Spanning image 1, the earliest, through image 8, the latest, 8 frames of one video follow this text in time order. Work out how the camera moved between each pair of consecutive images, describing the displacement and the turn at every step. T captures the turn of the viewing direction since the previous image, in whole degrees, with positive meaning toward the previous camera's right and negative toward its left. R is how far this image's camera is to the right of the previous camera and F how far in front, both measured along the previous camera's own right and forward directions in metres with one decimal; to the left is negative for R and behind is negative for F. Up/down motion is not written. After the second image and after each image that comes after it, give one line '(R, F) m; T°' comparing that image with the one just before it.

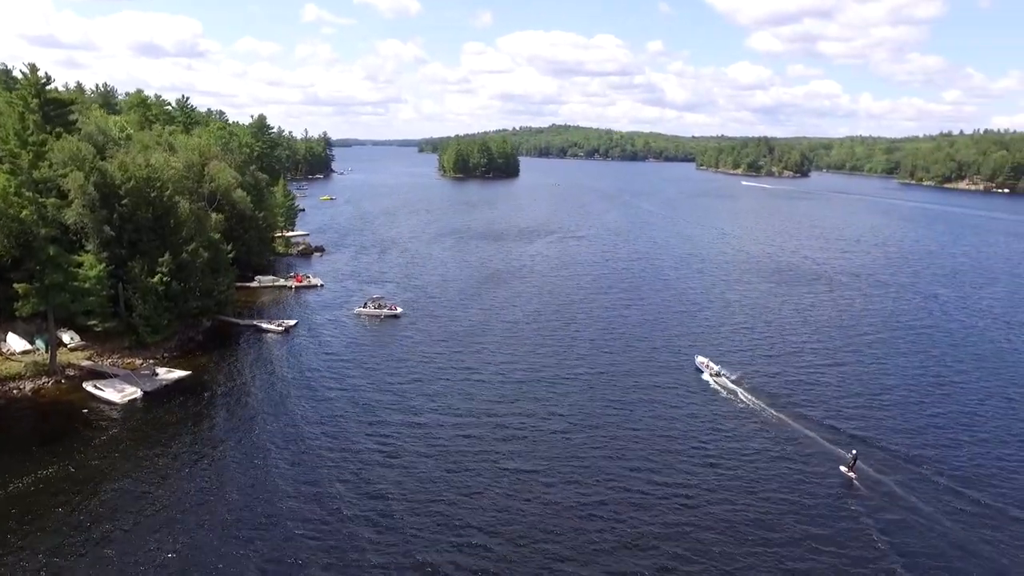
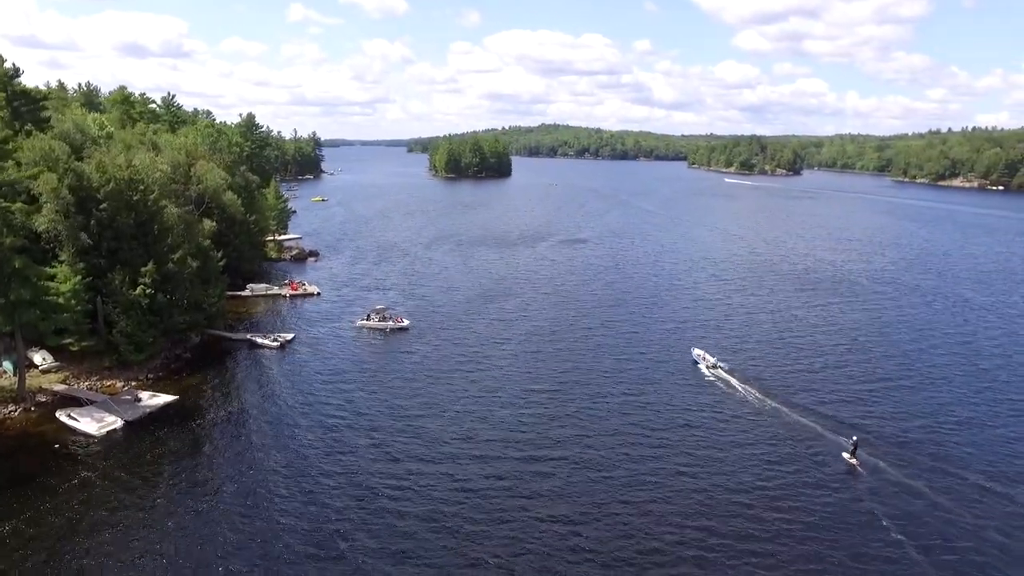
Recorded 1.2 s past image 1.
(-2.3, +5.7) m; +1°
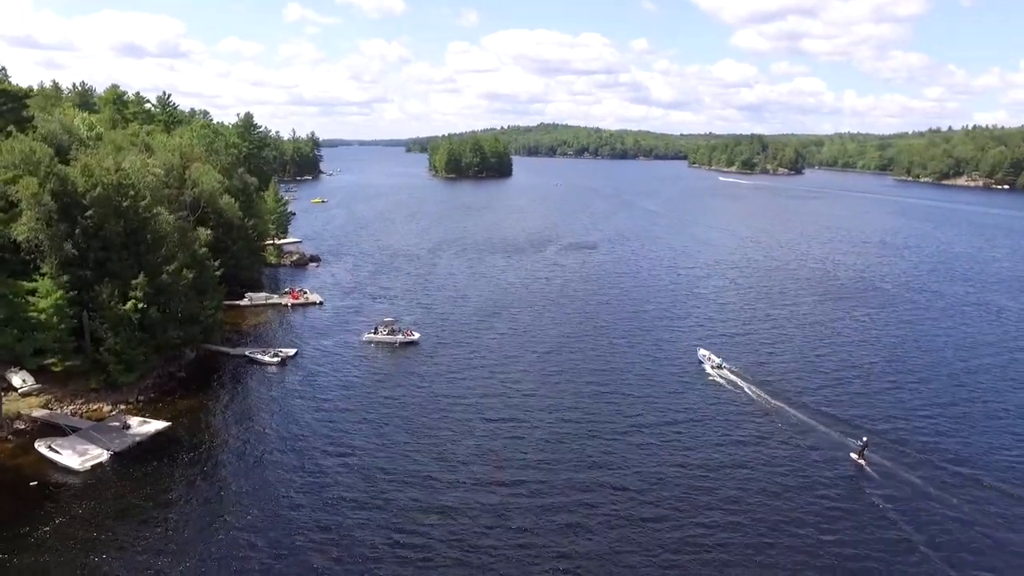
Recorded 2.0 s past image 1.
(-1.6, +4.4) m; 0°
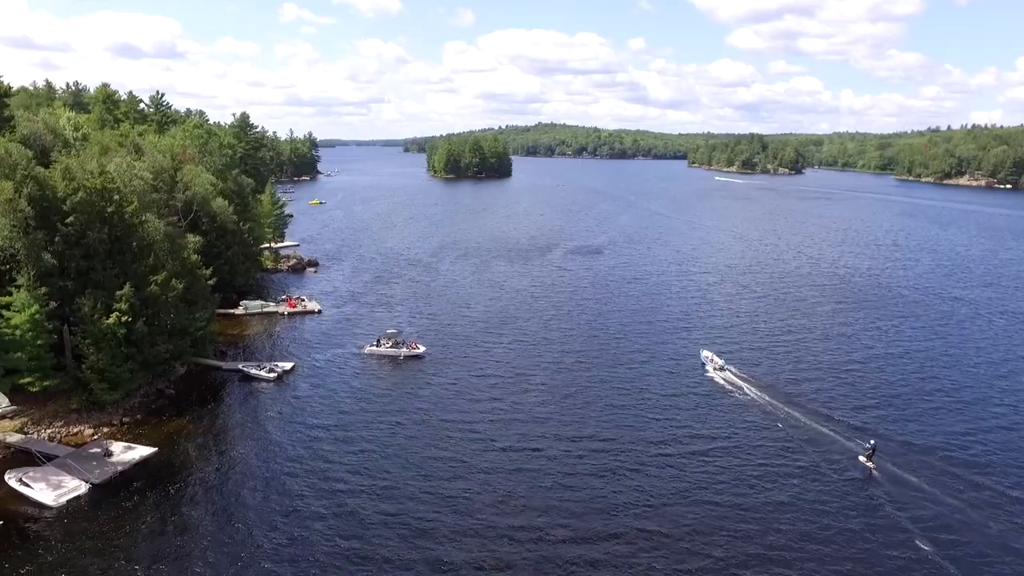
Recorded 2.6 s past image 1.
(-1.0, +3.8) m; 0°
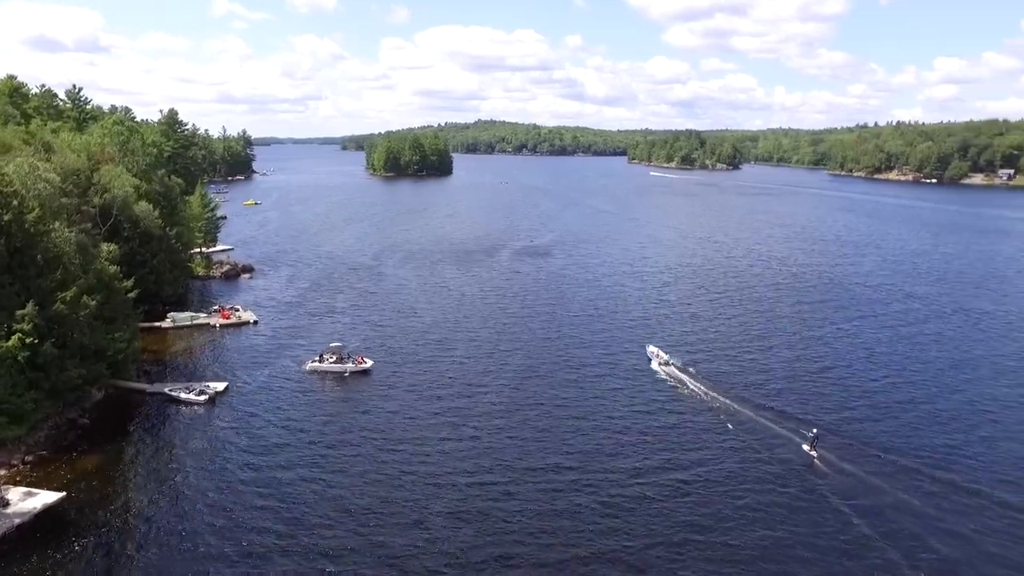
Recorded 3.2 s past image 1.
(-0.8, +4.2) m; +4°
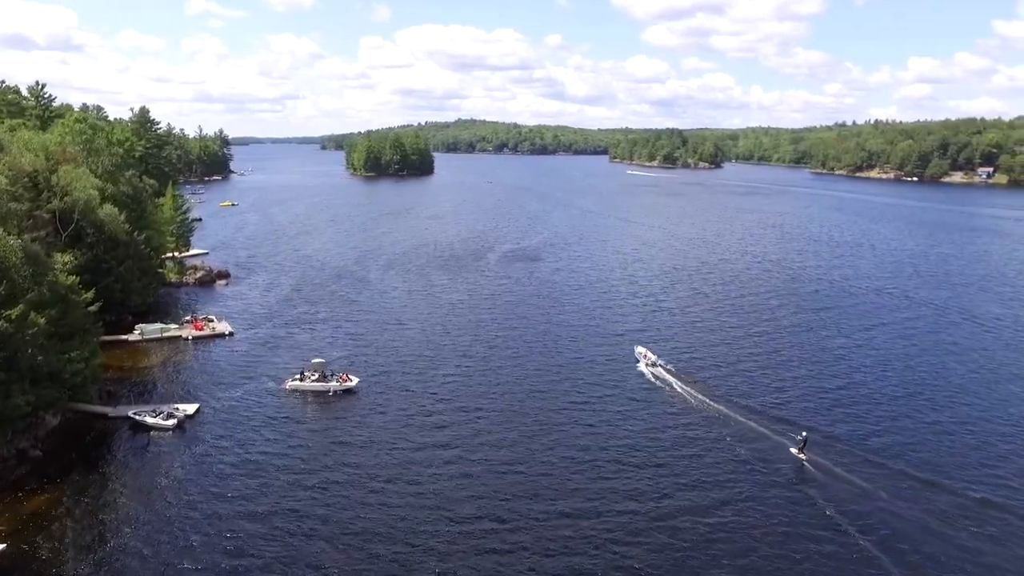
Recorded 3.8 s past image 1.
(-1.1, +4.4) m; +1°
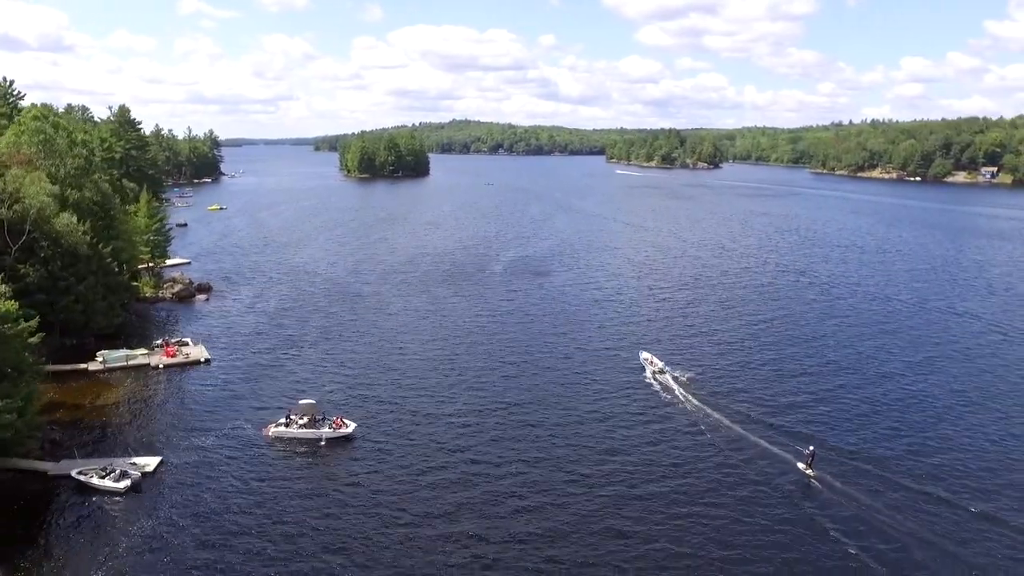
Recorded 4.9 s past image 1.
(-1.7, +8.4) m; 0°
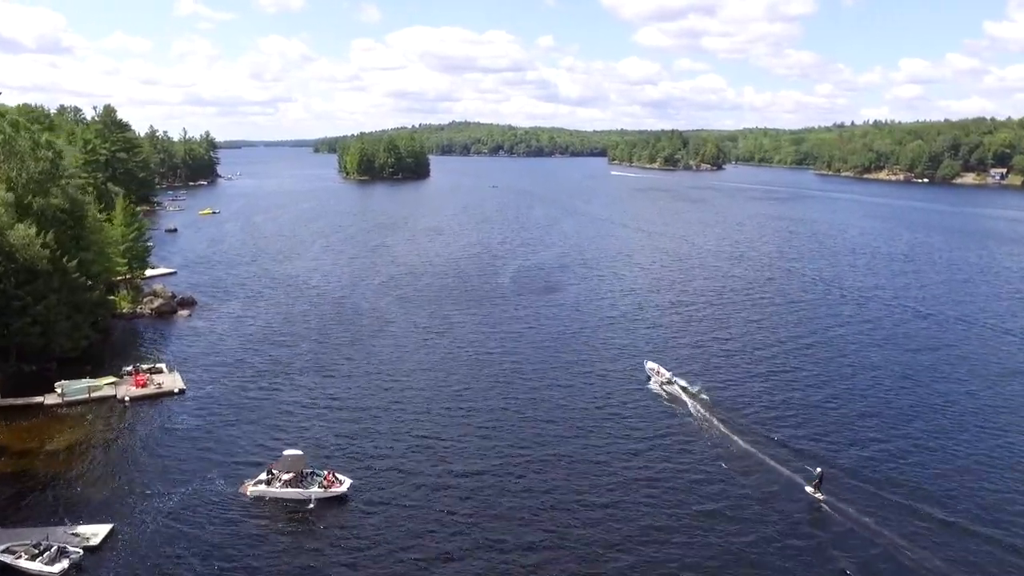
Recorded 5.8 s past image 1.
(-1.2, +7.4) m; 0°
